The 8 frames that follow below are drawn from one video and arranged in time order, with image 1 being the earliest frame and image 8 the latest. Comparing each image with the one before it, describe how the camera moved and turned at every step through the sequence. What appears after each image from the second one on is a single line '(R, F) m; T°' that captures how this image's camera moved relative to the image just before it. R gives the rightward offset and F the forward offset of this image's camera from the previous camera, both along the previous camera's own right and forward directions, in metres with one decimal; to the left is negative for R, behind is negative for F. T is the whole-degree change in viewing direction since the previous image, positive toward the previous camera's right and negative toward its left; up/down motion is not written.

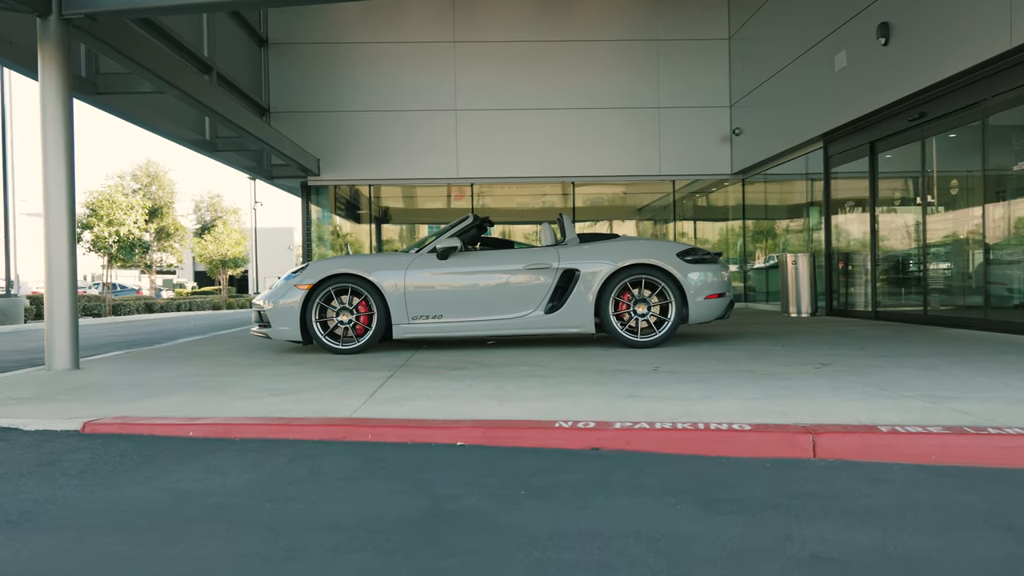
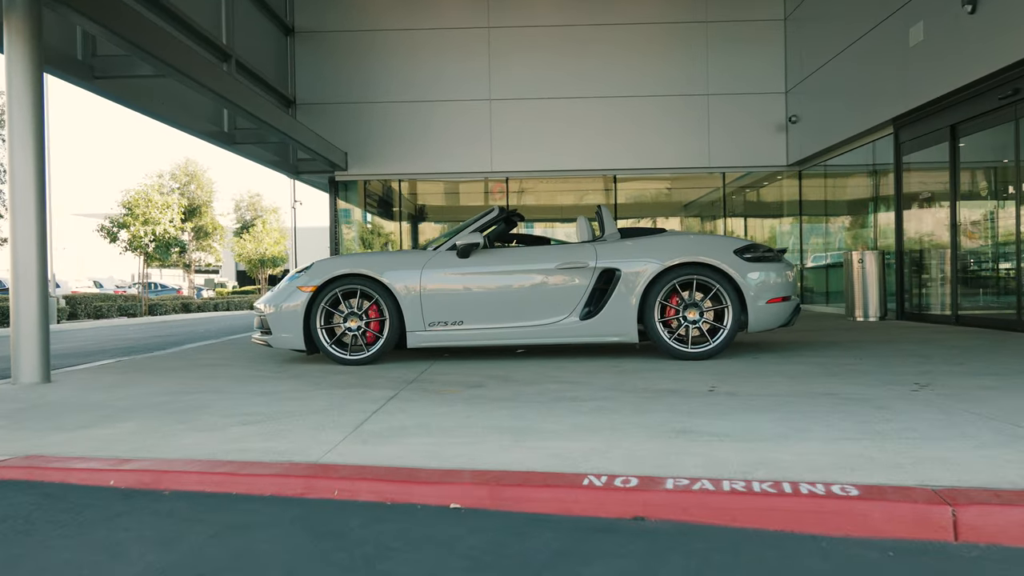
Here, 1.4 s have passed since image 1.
(+0.1, +0.9) m; -3°
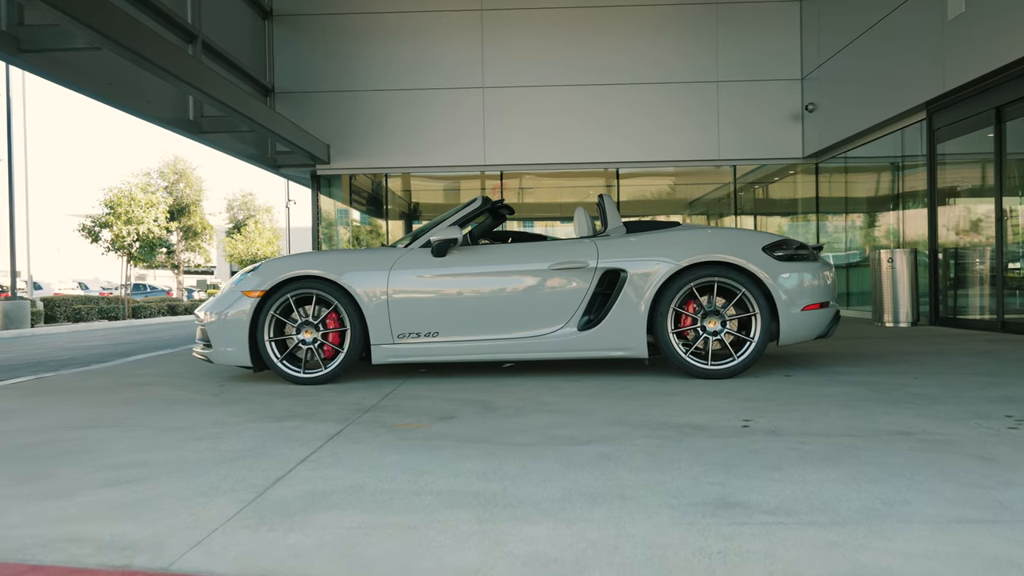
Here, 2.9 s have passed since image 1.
(+0.1, +1.0) m; 0°
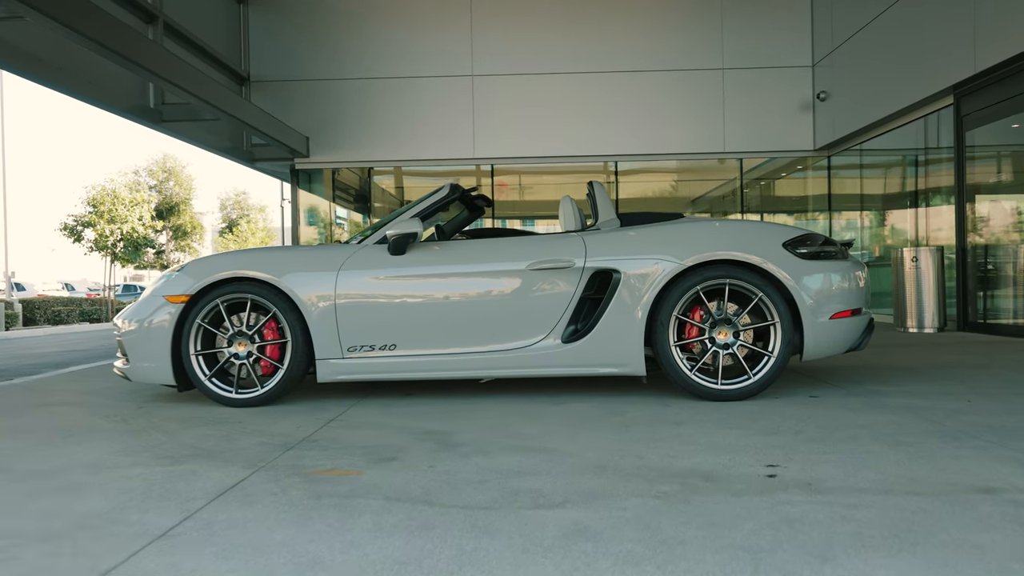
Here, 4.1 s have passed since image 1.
(+0.2, +0.8) m; 0°
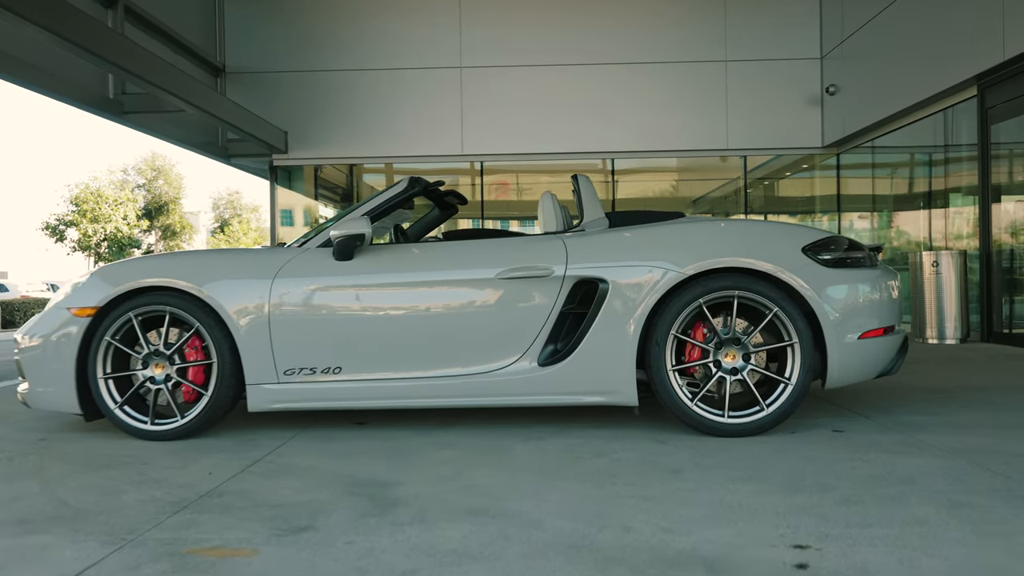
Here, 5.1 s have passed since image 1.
(+0.1, +0.7) m; 0°
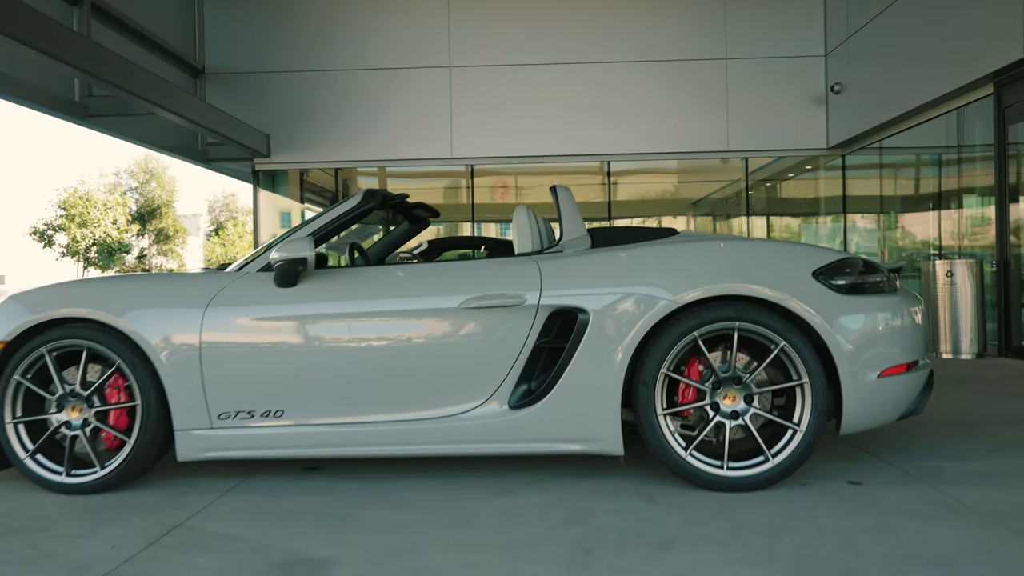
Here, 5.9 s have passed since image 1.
(+0.1, +0.5) m; 0°
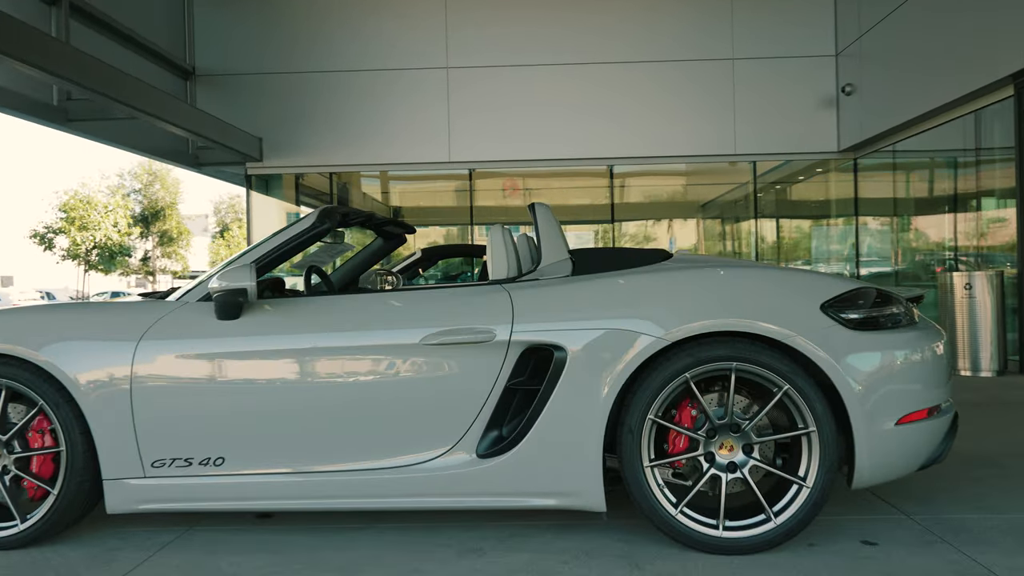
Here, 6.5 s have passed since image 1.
(+0.1, +0.4) m; -1°
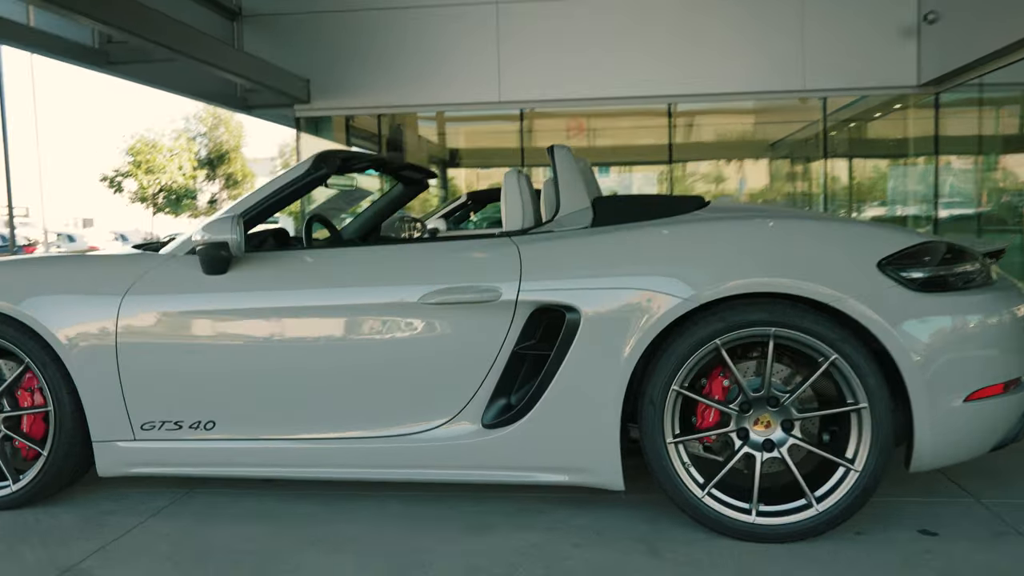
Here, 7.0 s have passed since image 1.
(+0.2, +0.3) m; -5°
